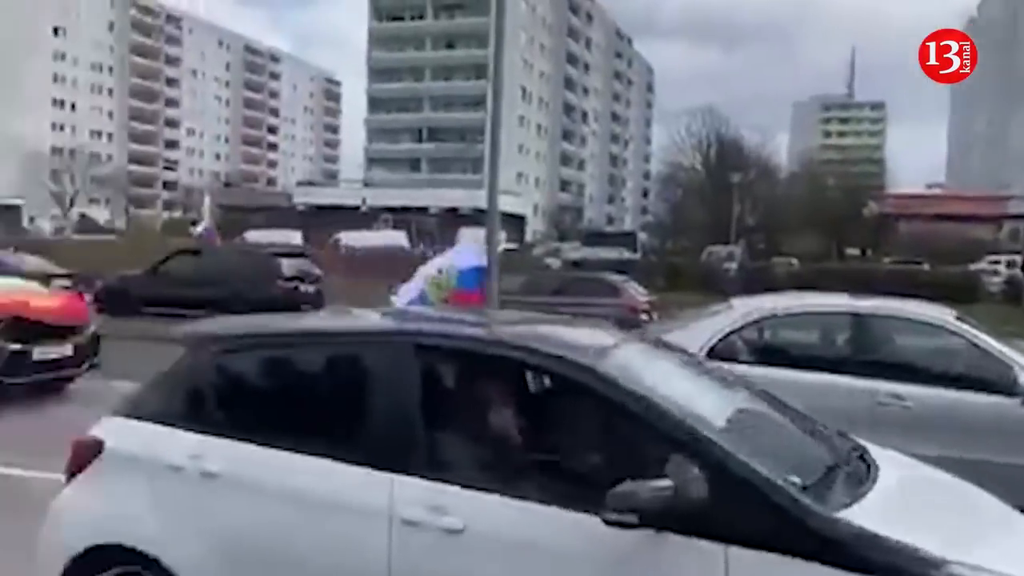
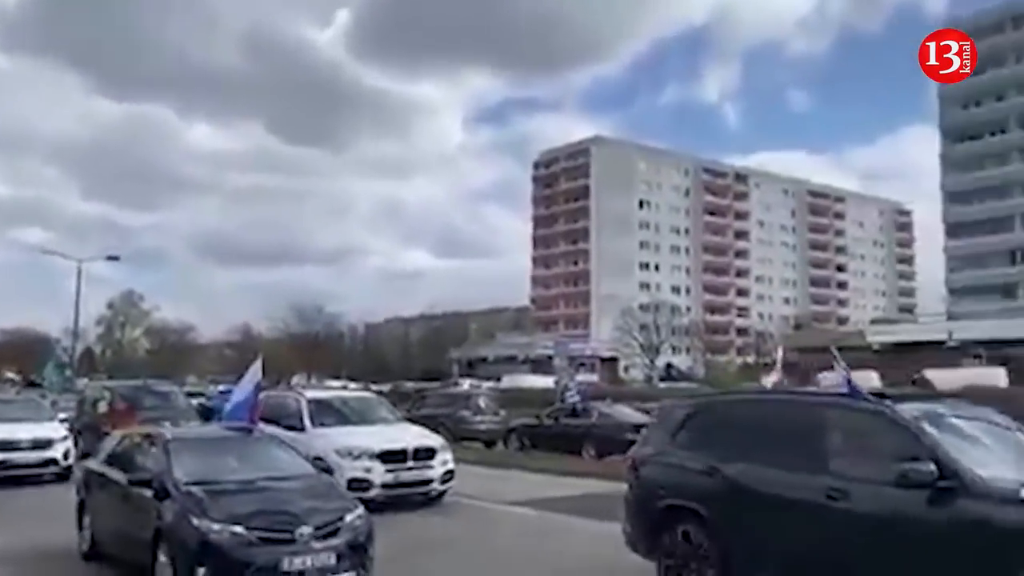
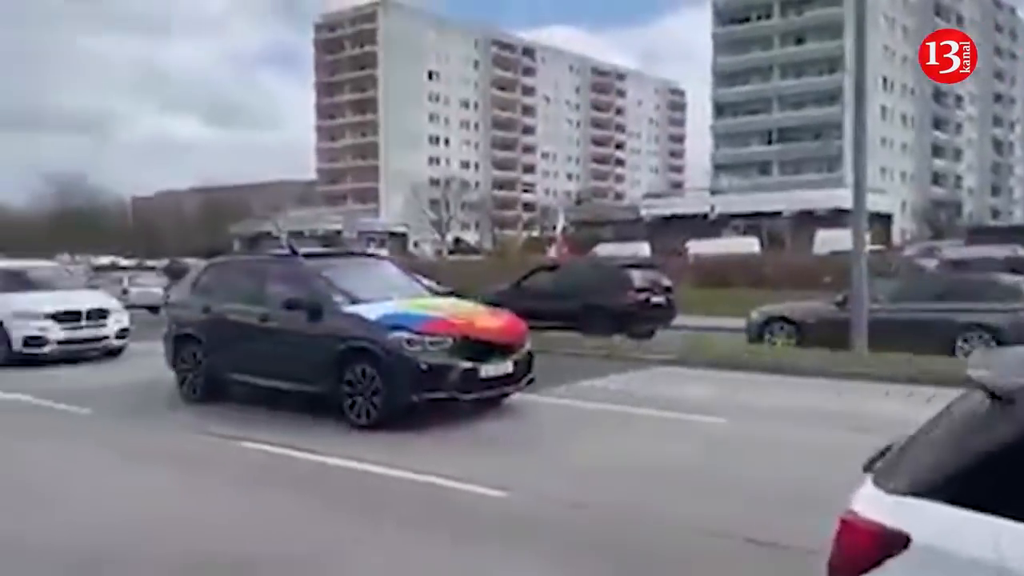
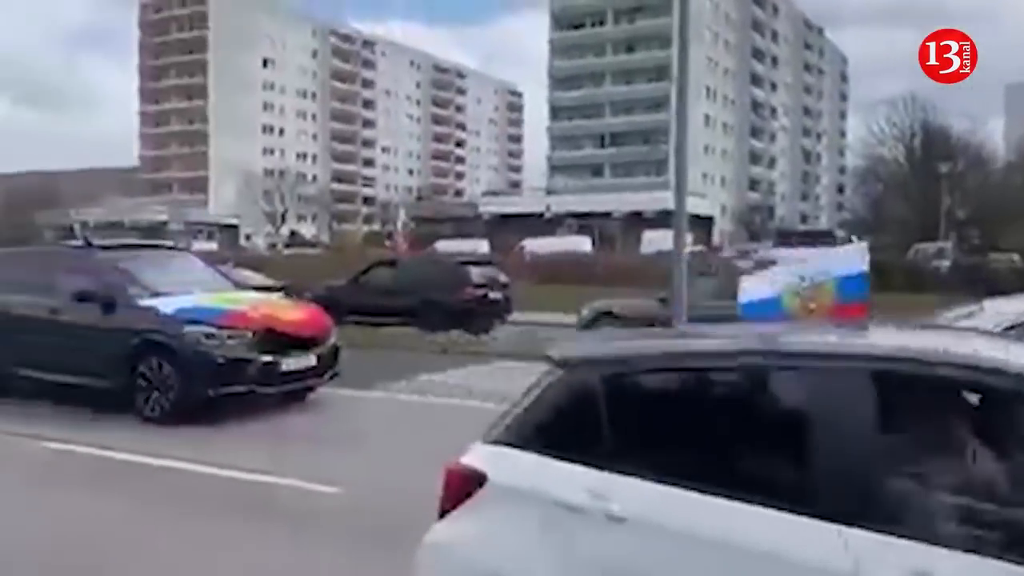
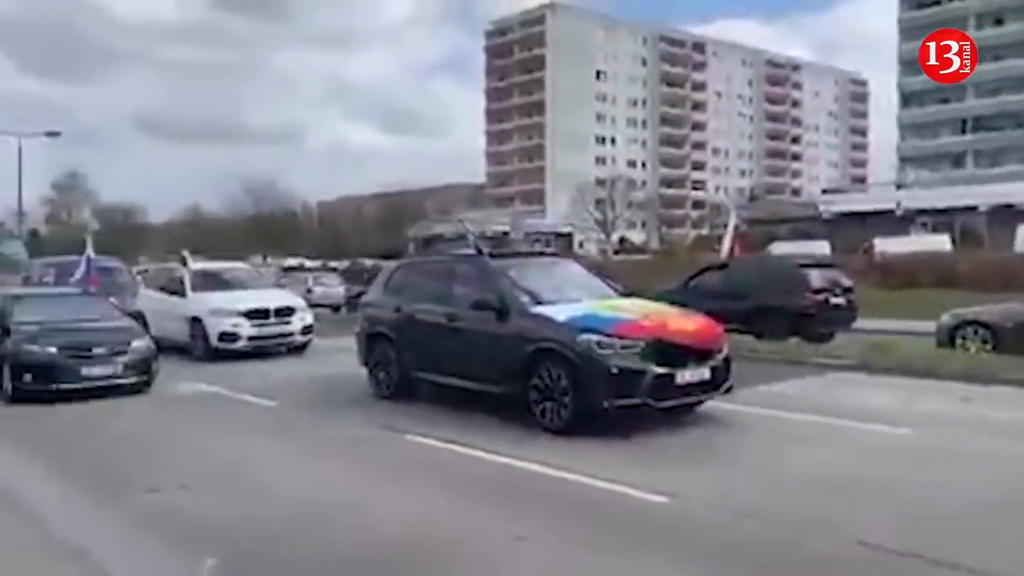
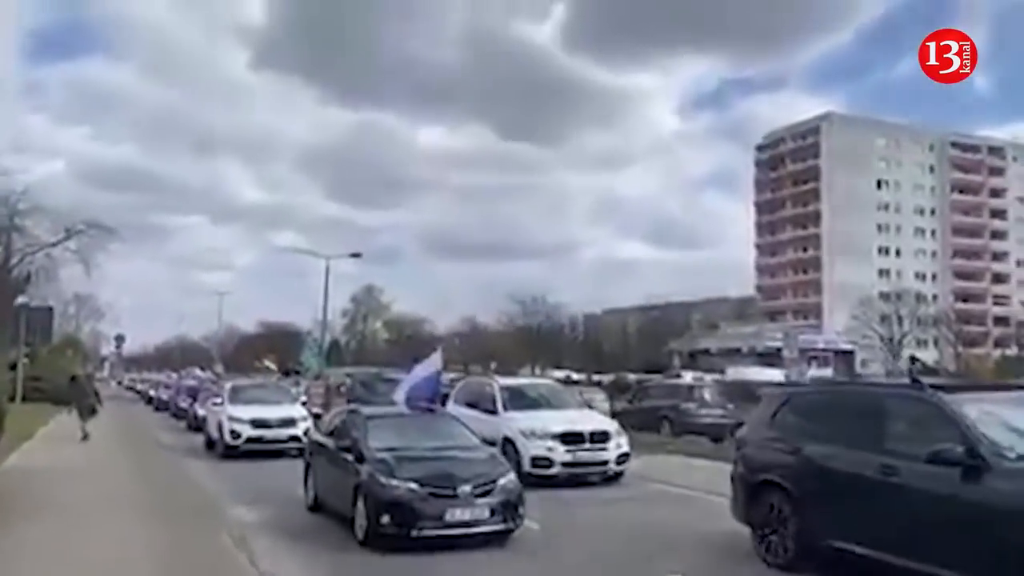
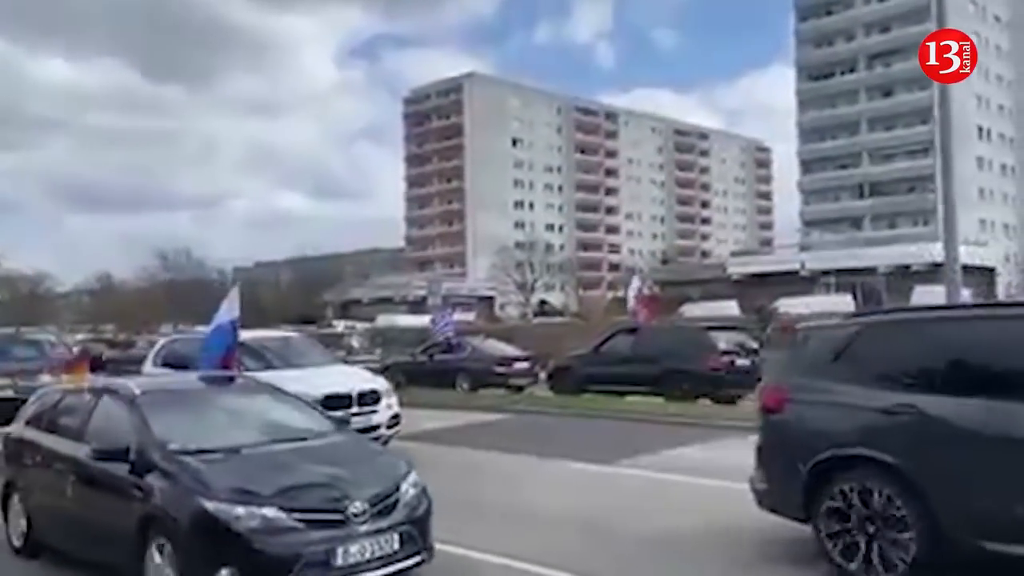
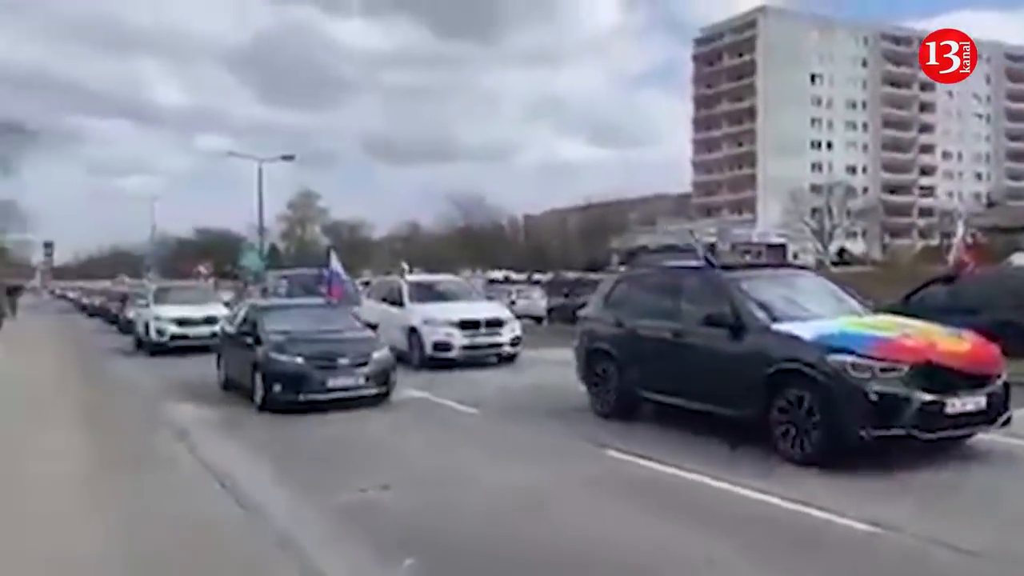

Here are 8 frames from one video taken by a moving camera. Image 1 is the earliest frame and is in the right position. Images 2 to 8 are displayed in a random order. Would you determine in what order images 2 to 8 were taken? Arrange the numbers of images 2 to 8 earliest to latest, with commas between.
4, 3, 5, 8, 6, 2, 7
